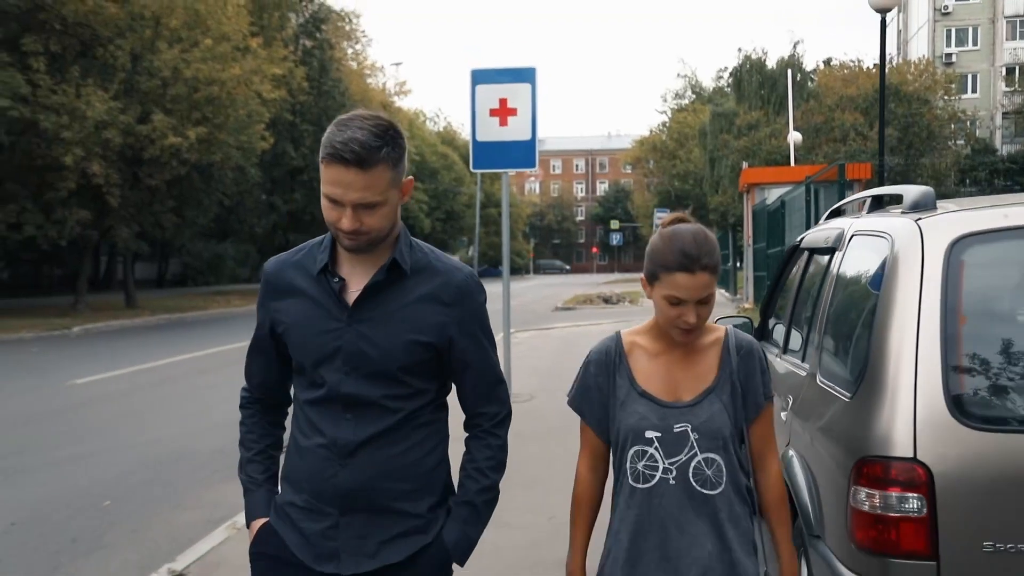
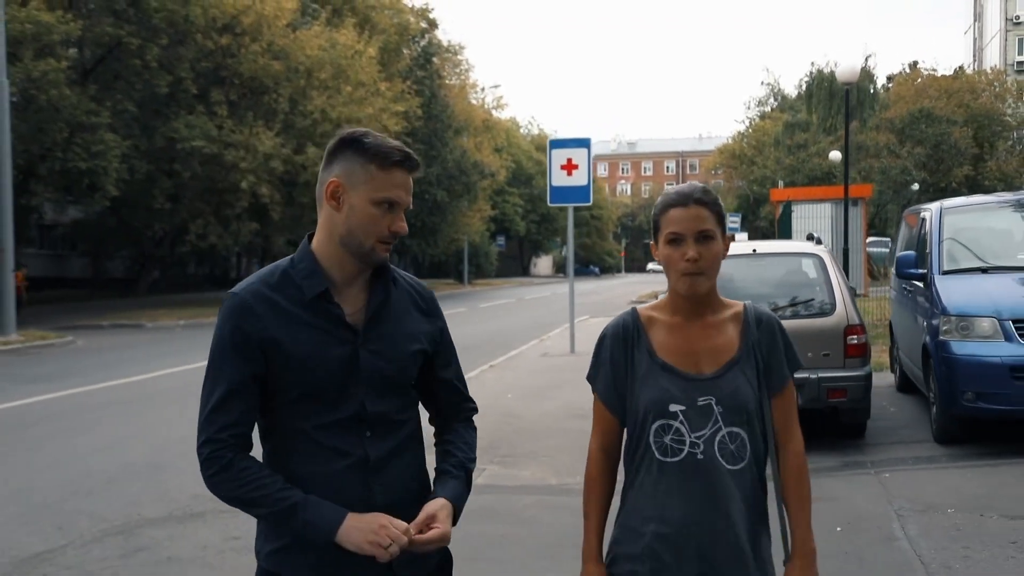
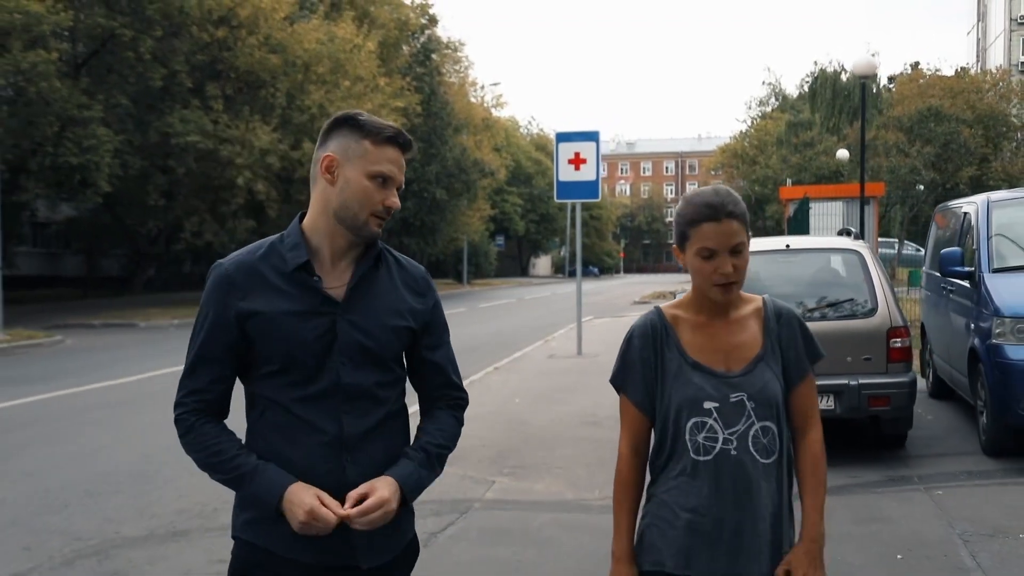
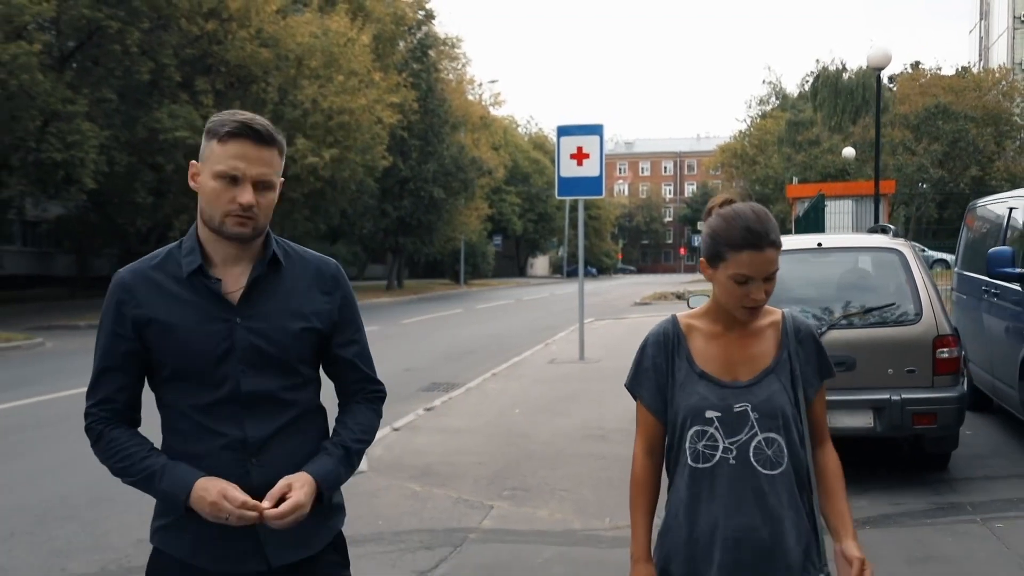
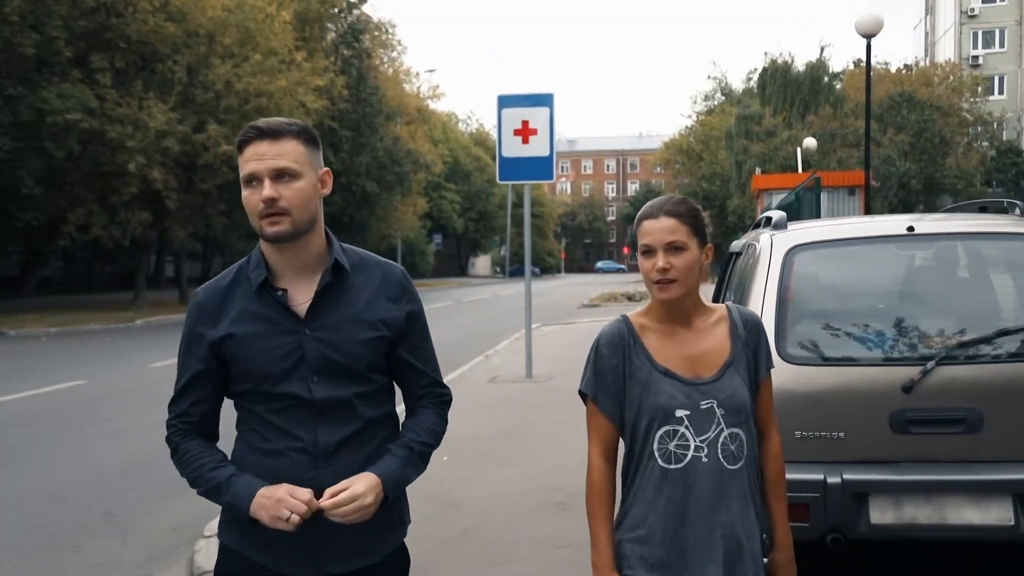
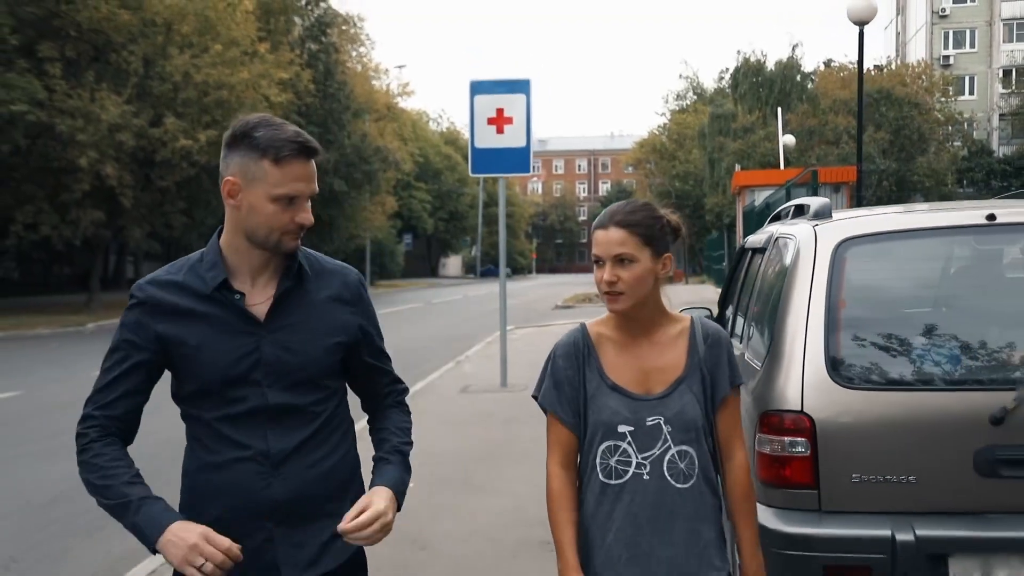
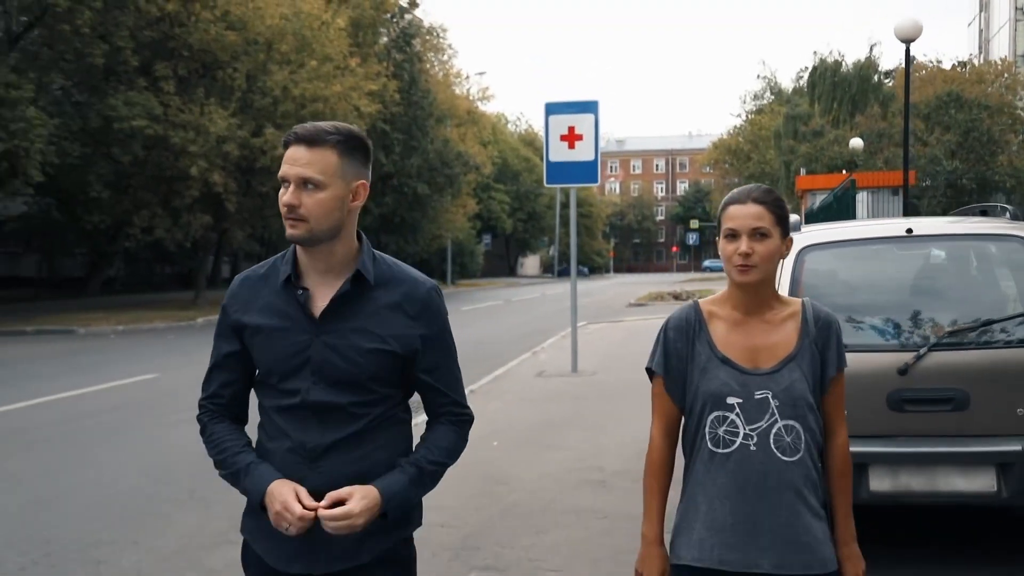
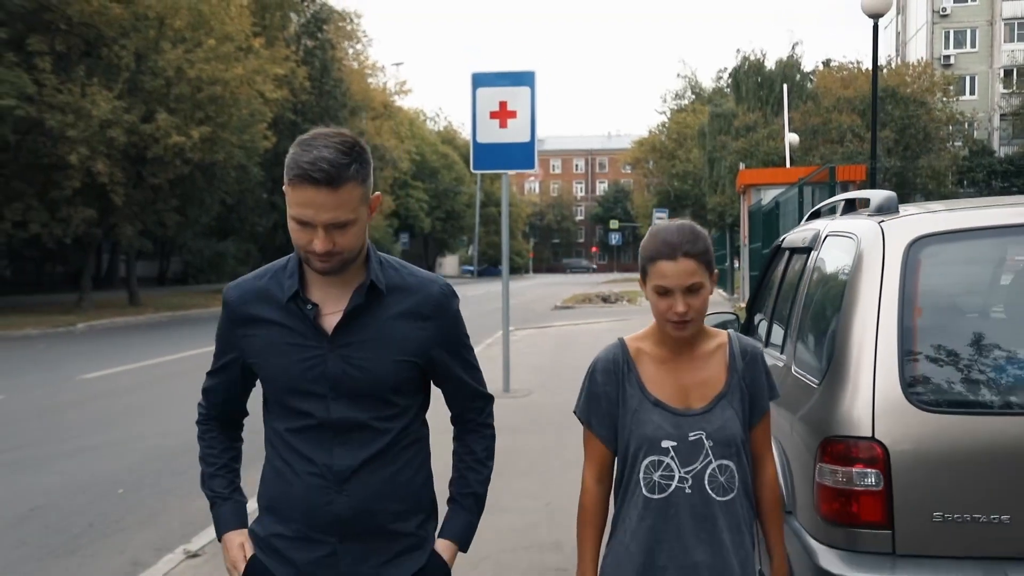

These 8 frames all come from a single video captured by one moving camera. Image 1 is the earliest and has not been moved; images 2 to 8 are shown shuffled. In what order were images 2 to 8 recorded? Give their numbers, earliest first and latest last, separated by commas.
8, 6, 5, 7, 4, 3, 2
